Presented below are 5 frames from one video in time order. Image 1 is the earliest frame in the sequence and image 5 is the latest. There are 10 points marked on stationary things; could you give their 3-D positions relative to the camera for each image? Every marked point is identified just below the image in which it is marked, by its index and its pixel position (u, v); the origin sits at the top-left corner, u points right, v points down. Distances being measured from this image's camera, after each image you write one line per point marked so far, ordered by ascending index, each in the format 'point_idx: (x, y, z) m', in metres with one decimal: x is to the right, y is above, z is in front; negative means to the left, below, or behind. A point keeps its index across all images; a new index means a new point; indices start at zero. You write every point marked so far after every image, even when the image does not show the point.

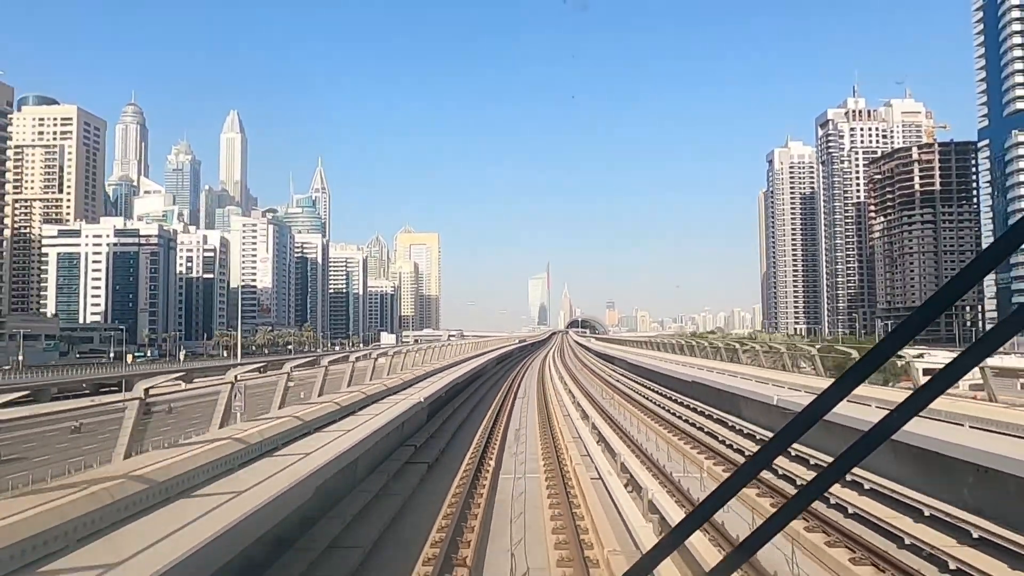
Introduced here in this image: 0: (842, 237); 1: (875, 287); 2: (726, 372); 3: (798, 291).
0: (+7.5, +1.2, +17.4) m
1: (+7.1, 0.0, +14.9) m
2: (+4.8, -2.0, +17.1) m
3: (+7.4, -0.1, +19.8) m
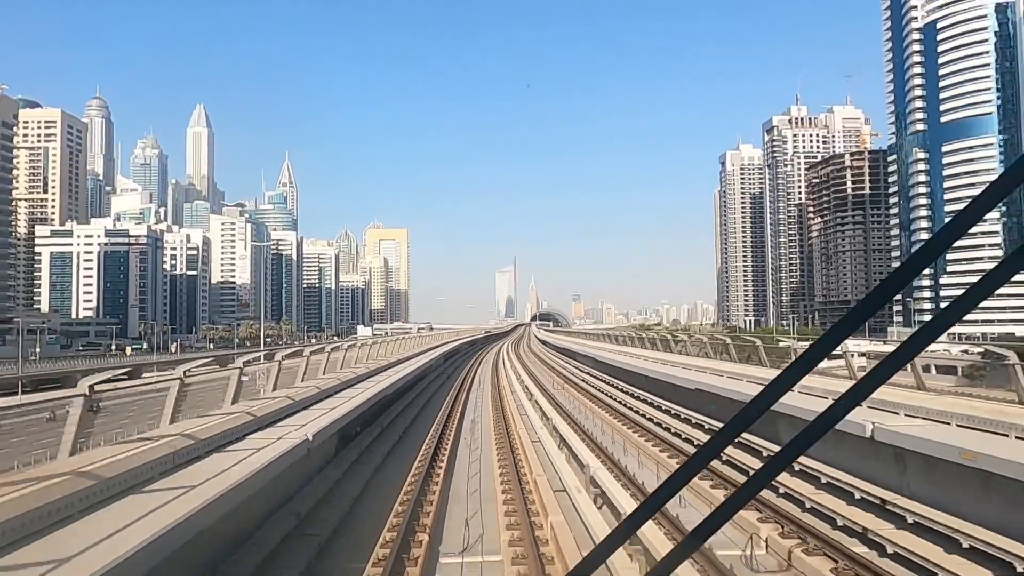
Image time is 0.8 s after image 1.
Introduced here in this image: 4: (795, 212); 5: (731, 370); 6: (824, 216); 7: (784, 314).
0: (+6.7, +1.3, +18.7) m
1: (+6.4, +0.1, +16.2) m
2: (+4.0, -1.9, +18.3) m
3: (+6.5, +0.1, +21.1) m
4: (+6.7, +1.8, +18.2) m
5: (+4.6, -1.7, +15.8) m
6: (+6.6, +1.5, +16.4) m
7: (+6.4, -0.6, +18.1) m
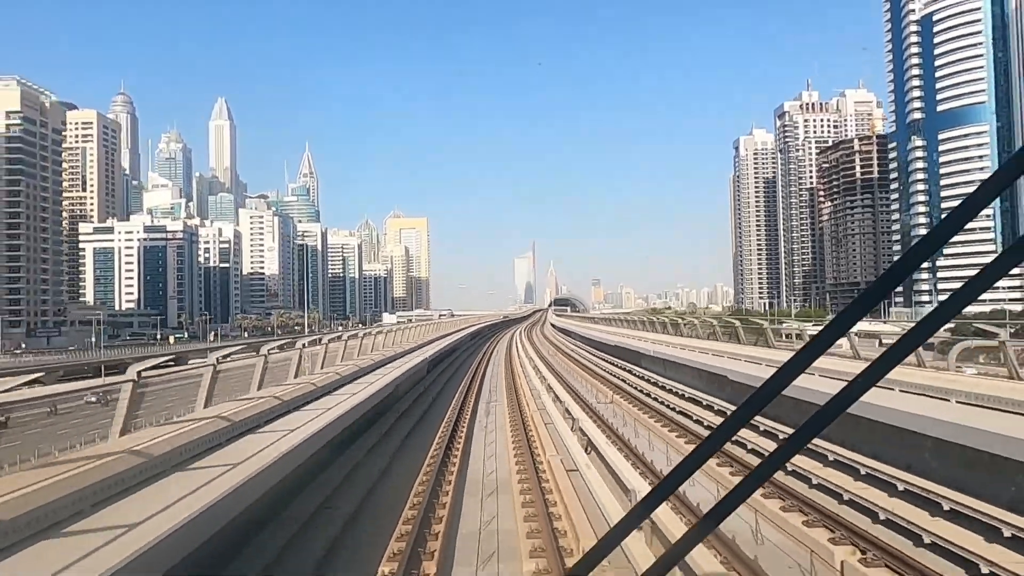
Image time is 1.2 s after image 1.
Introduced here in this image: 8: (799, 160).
0: (+7.1, +1.7, +19.1) m
1: (+6.8, +0.5, +16.6) m
2: (+4.5, -1.5, +18.8) m
3: (+7.0, +0.5, +21.5) m
4: (+7.1, +2.2, +18.6) m
5: (+5.0, -1.4, +16.3) m
6: (+7.0, +1.9, +16.8) m
7: (+6.9, -0.2, +18.5) m
8: (+7.3, +3.2, +19.7) m
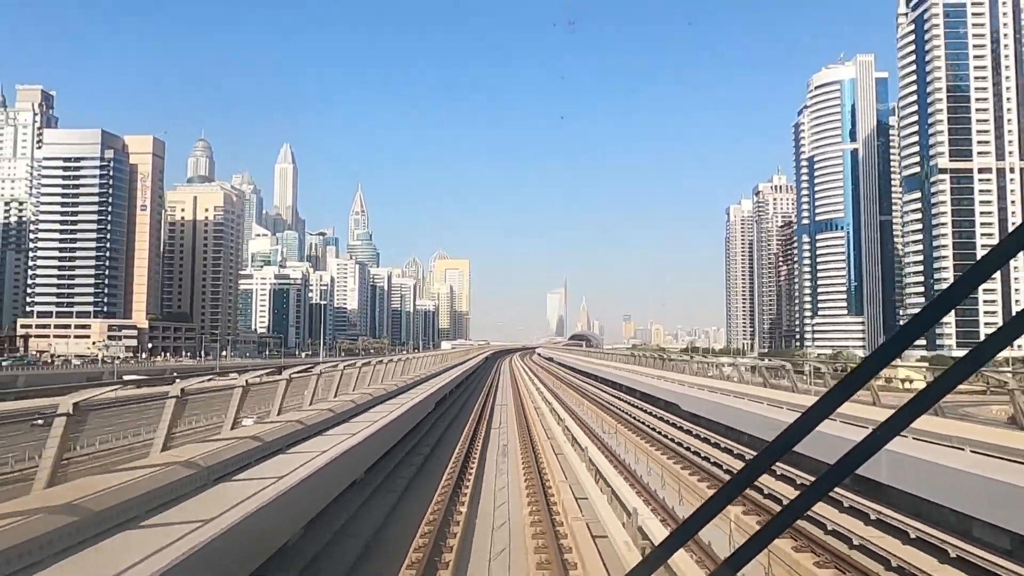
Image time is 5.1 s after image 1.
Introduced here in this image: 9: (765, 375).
0: (+7.9, +0.3, +23.7) m
1: (+7.5, -0.8, +21.2) m
2: (+5.2, -2.8, +23.4) m
3: (+7.9, -0.9, +26.1) m
4: (+7.9, +0.9, +23.3) m
5: (+5.6, -2.6, +21.0) m
6: (+7.7, +0.7, +21.5) m
7: (+7.6, -1.5, +23.1) m
8: (+8.2, +1.8, +24.4) m
9: (+5.3, -1.8, +15.9) m
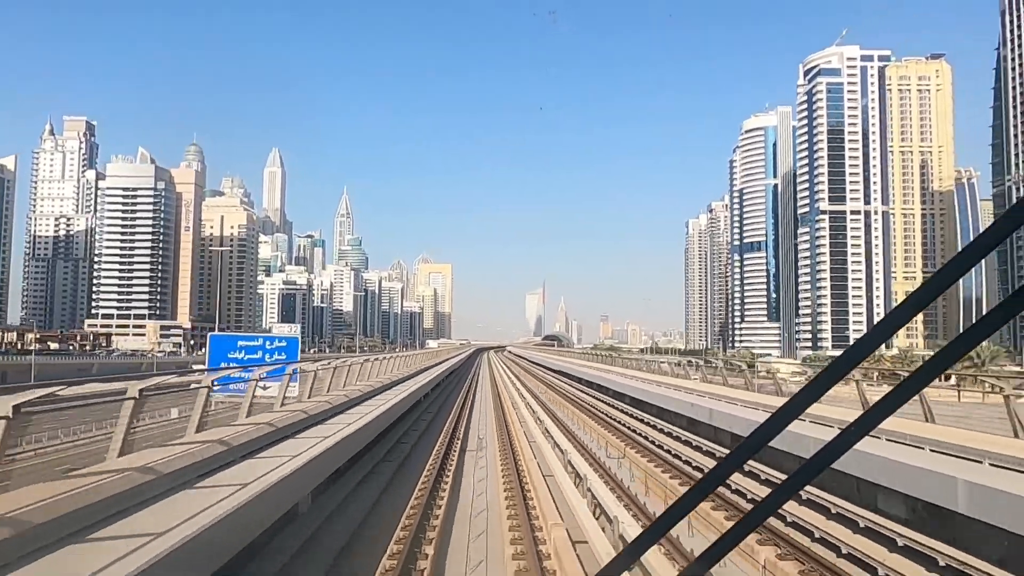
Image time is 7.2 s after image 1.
0: (+7.2, +0.1, +26.7) m
1: (+6.8, -1.0, +24.2) m
2: (+4.5, -3.0, +26.3) m
3: (+7.1, -1.2, +29.0) m
4: (+7.2, +0.6, +26.2) m
5: (+4.9, -2.8, +23.8) m
6: (+7.1, +0.4, +24.4) m
7: (+6.9, -1.8, +26.0) m
8: (+7.5, +1.6, +27.4) m
9: (+4.8, -2.1, +18.8) m
